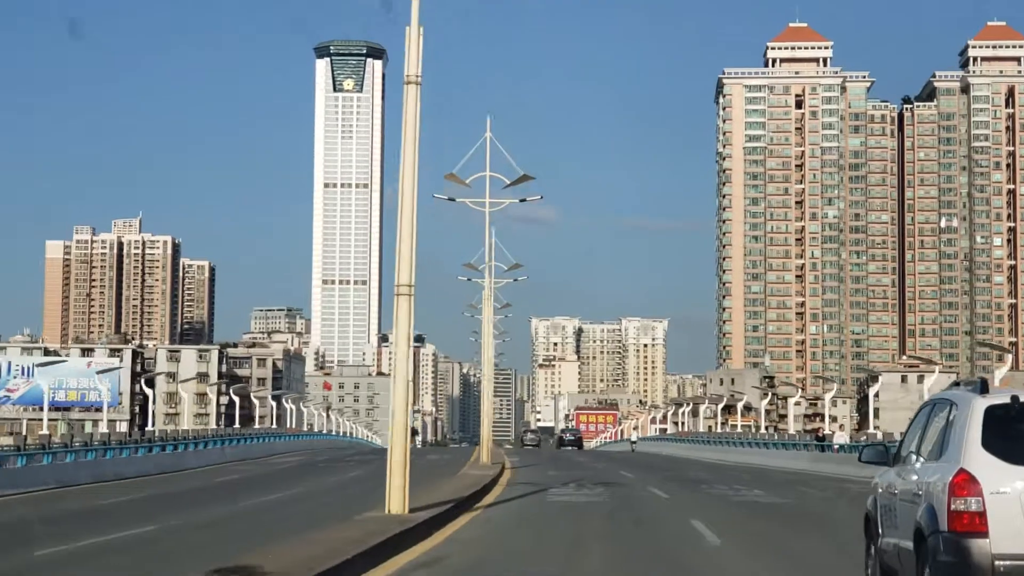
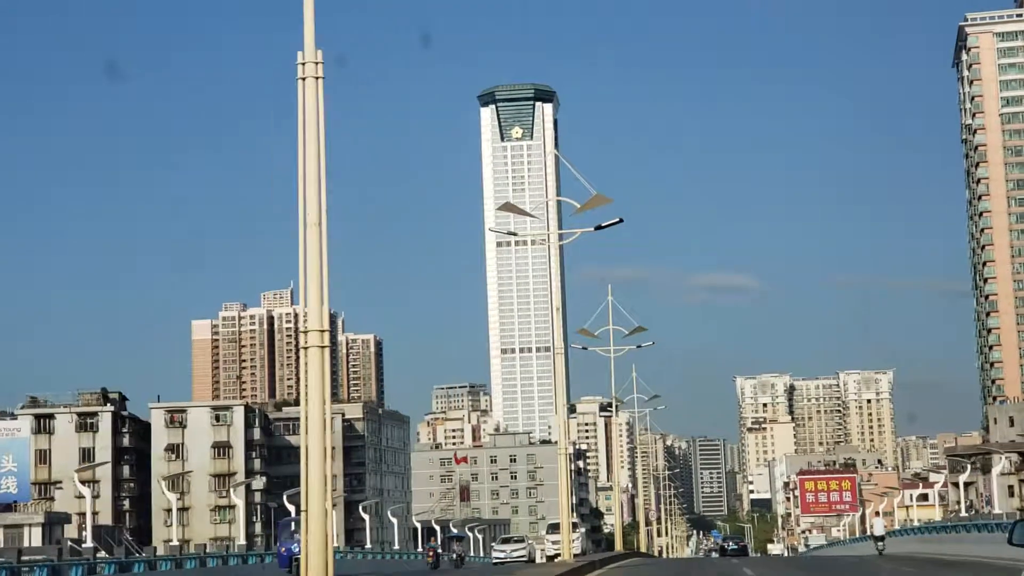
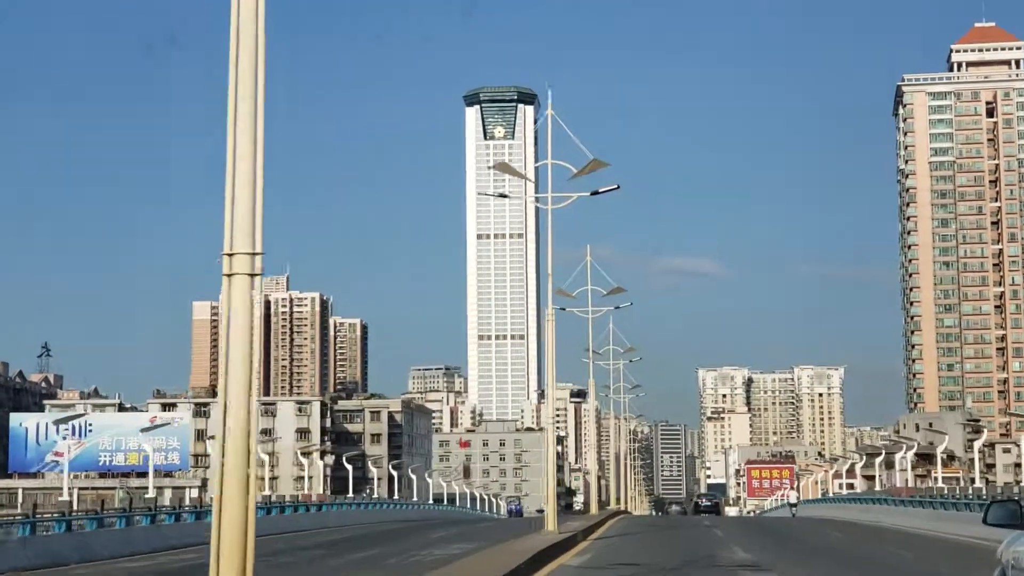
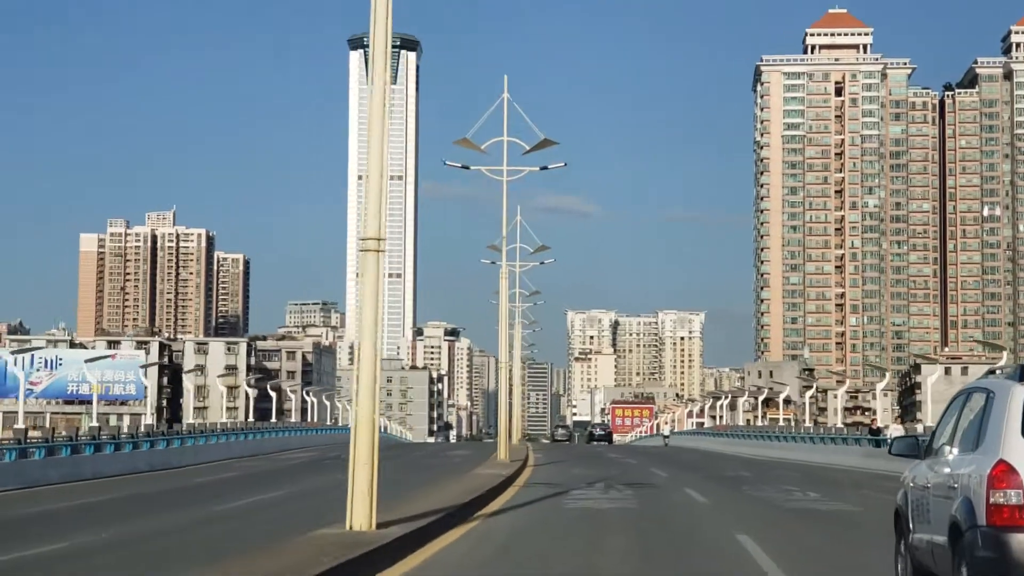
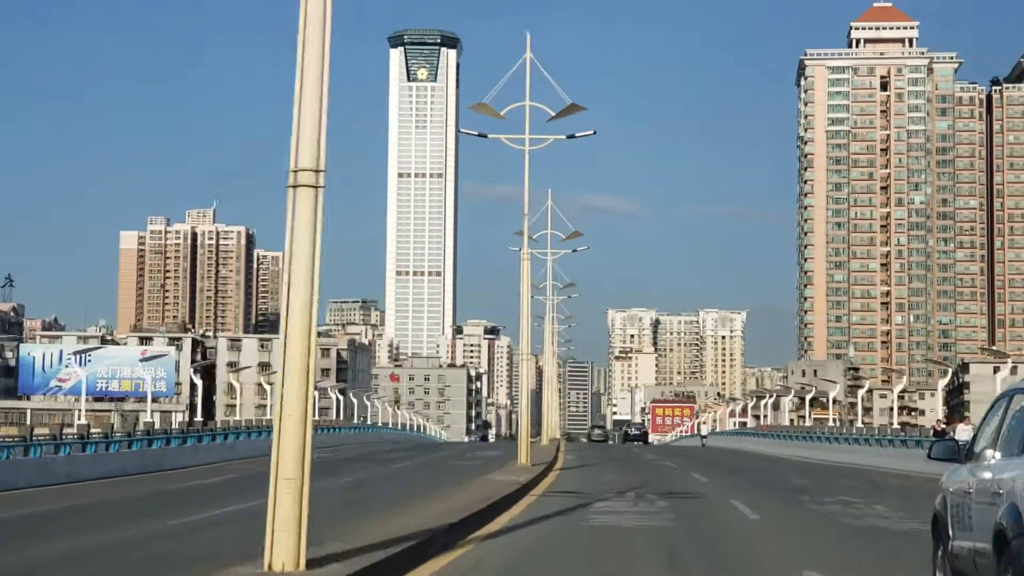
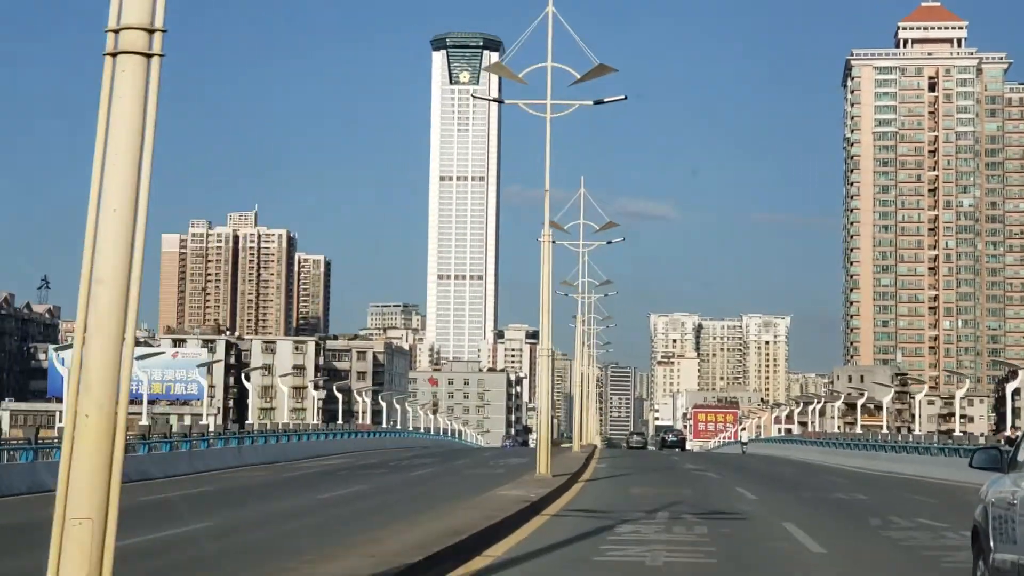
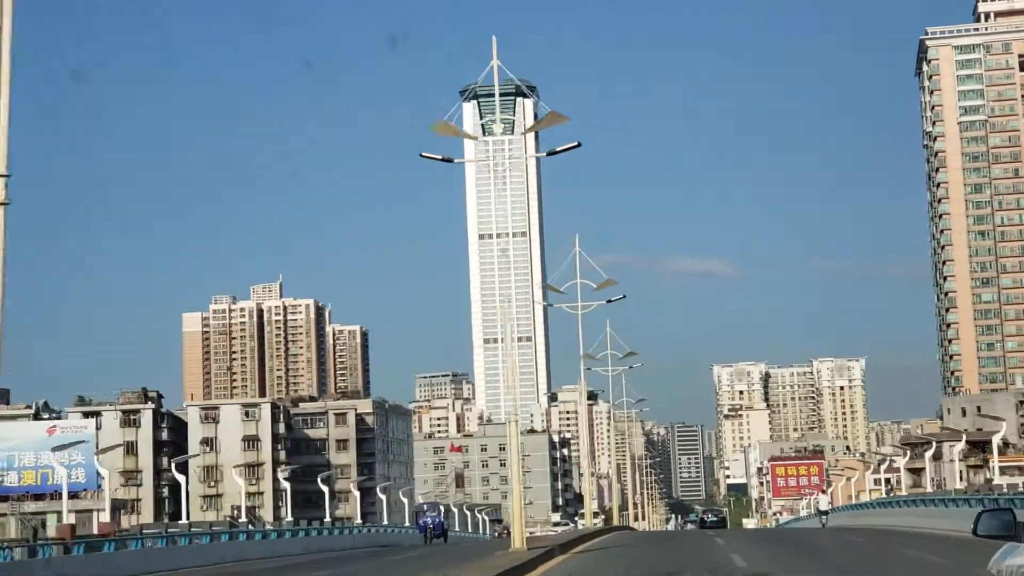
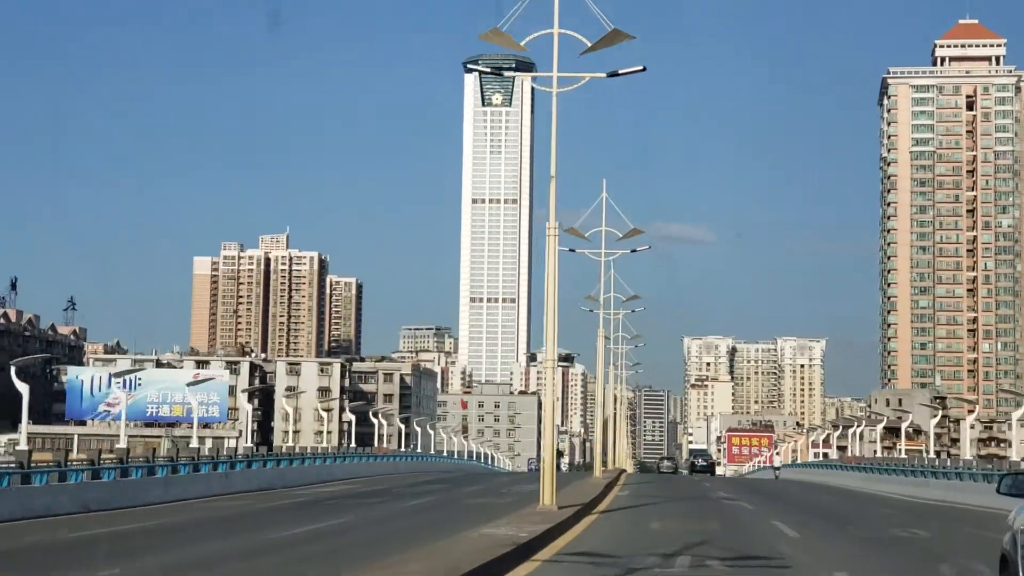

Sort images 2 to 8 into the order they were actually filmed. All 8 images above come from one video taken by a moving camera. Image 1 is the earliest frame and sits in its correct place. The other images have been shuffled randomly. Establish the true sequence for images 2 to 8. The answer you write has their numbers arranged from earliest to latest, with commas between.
4, 5, 6, 8, 3, 7, 2
